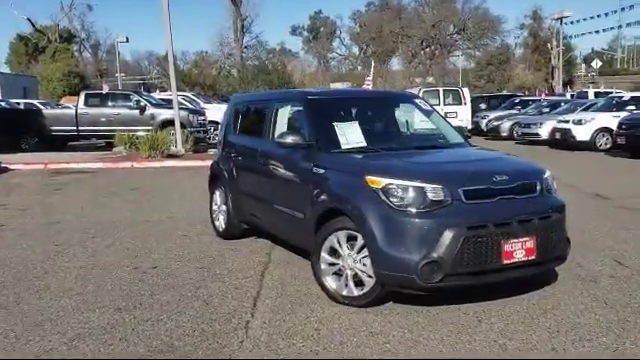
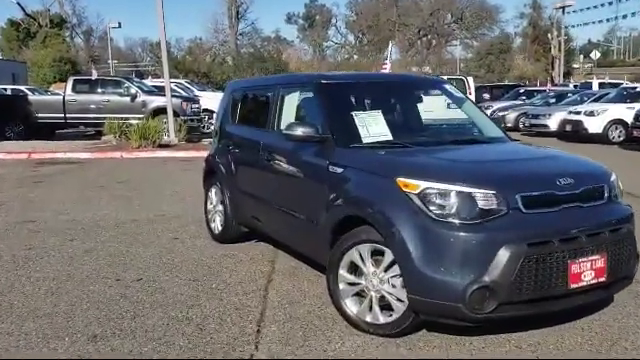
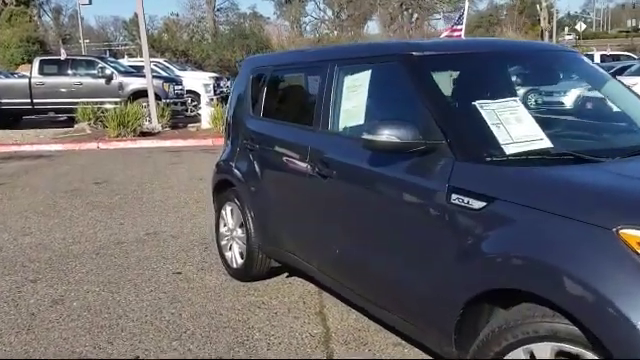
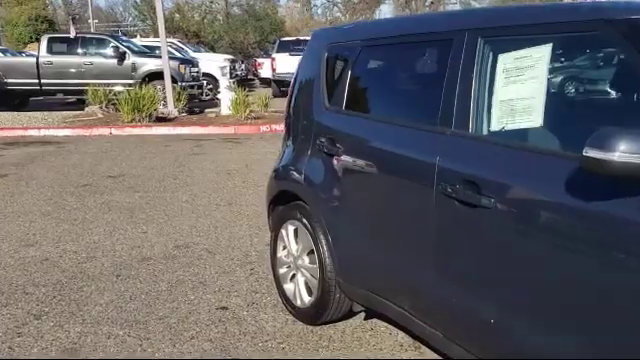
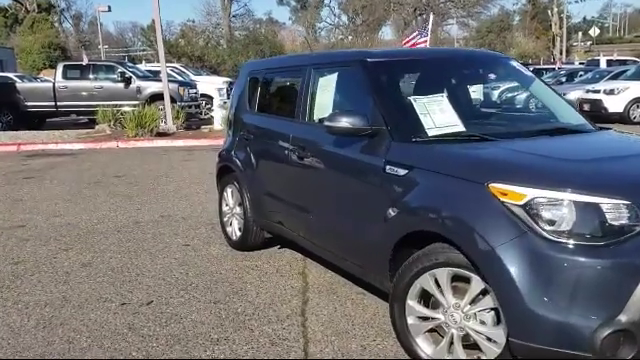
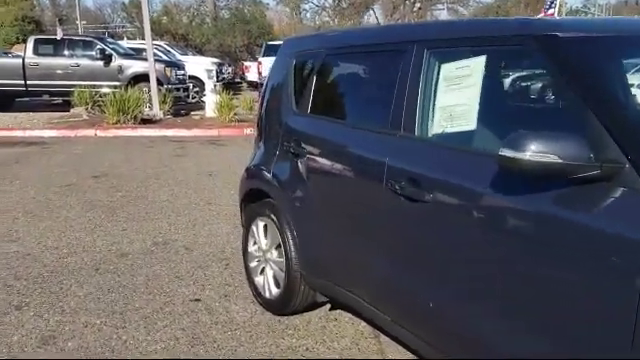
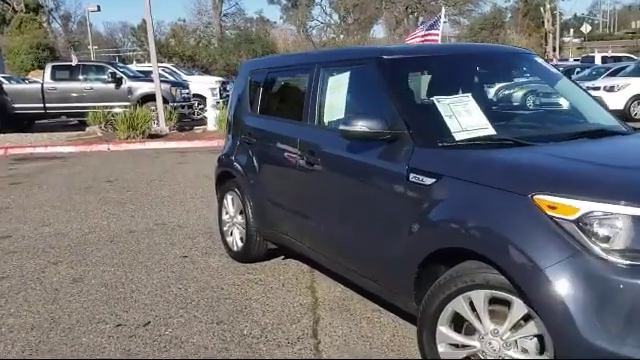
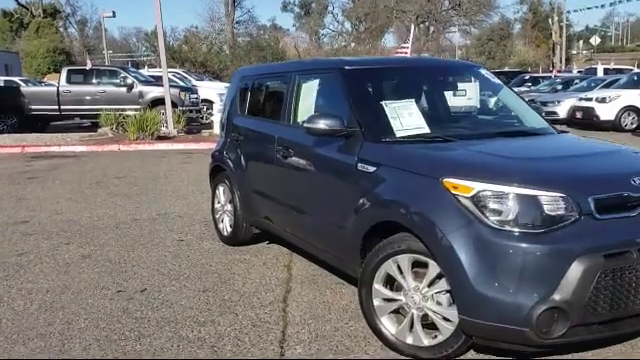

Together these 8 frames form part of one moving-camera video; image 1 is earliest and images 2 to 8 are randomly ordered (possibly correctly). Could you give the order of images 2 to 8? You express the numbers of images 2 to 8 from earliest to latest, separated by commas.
2, 8, 5, 7, 3, 6, 4
